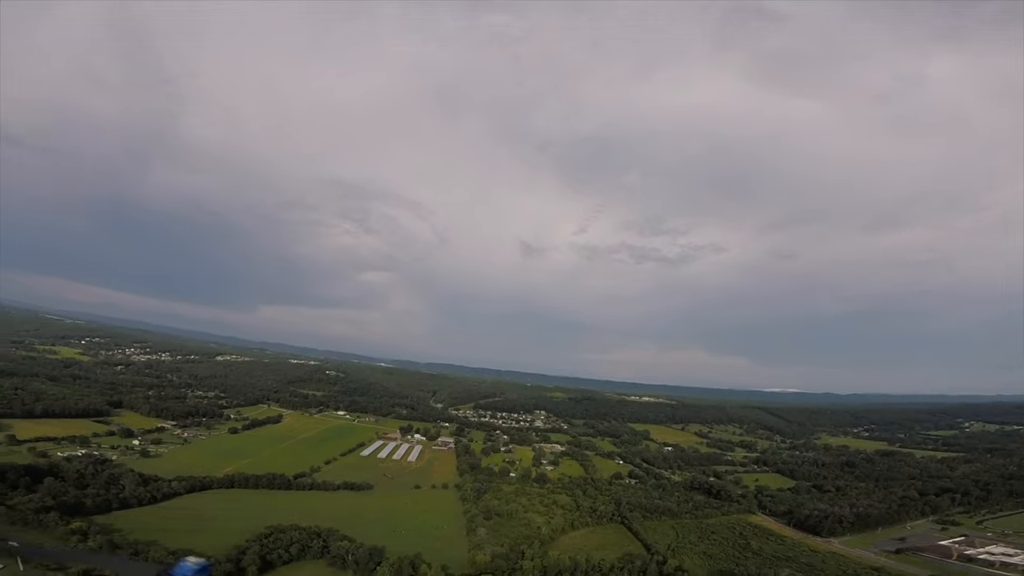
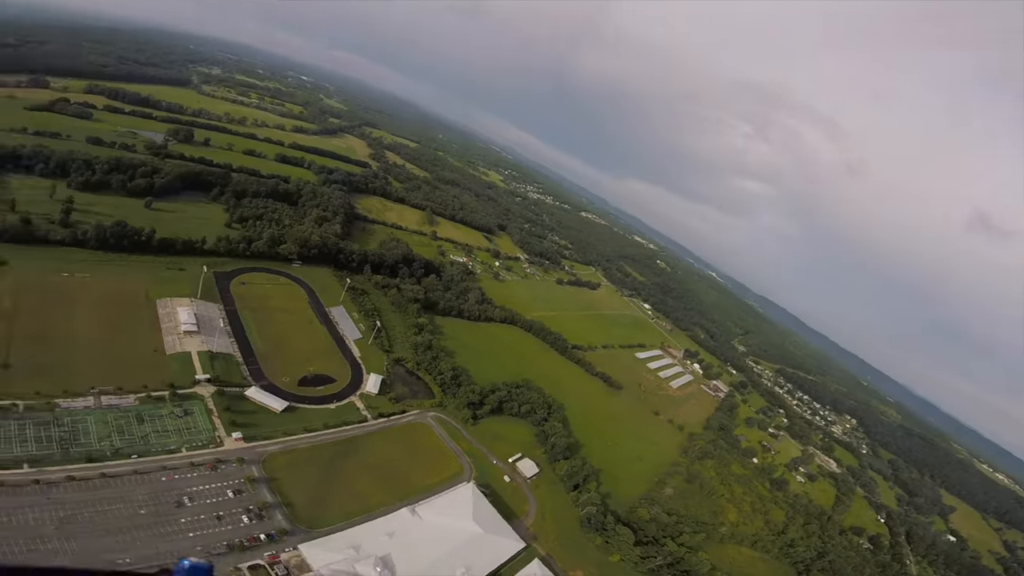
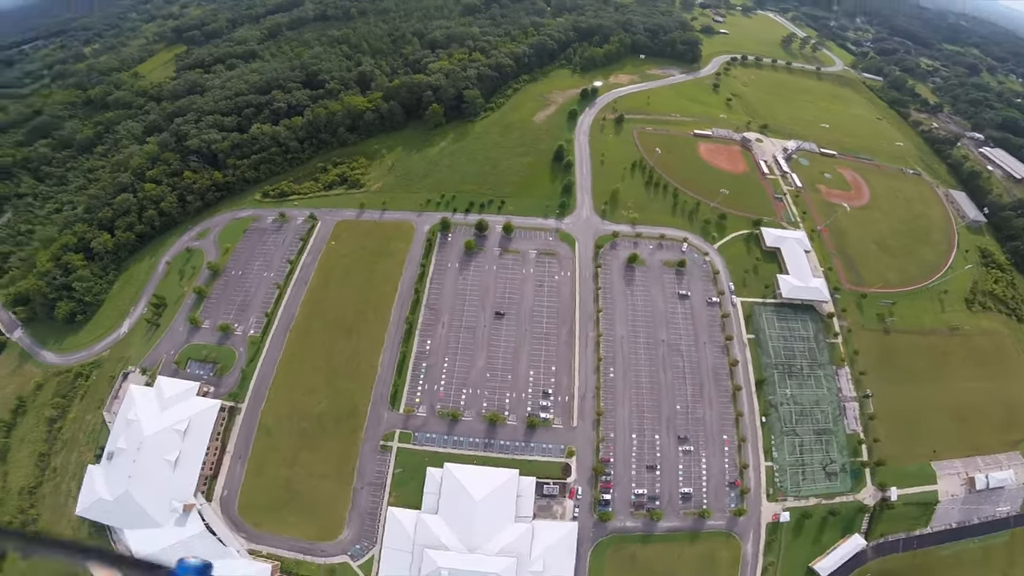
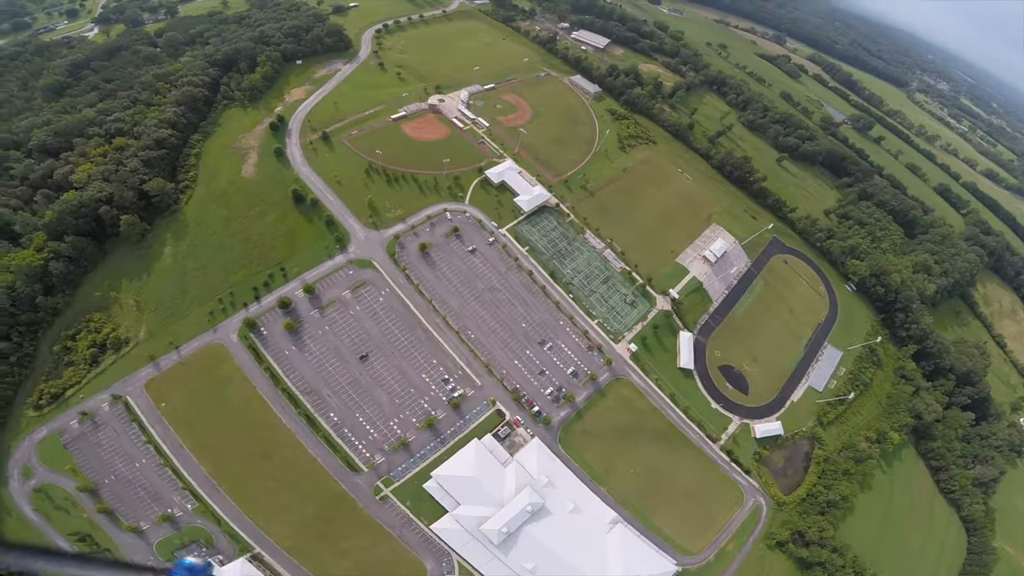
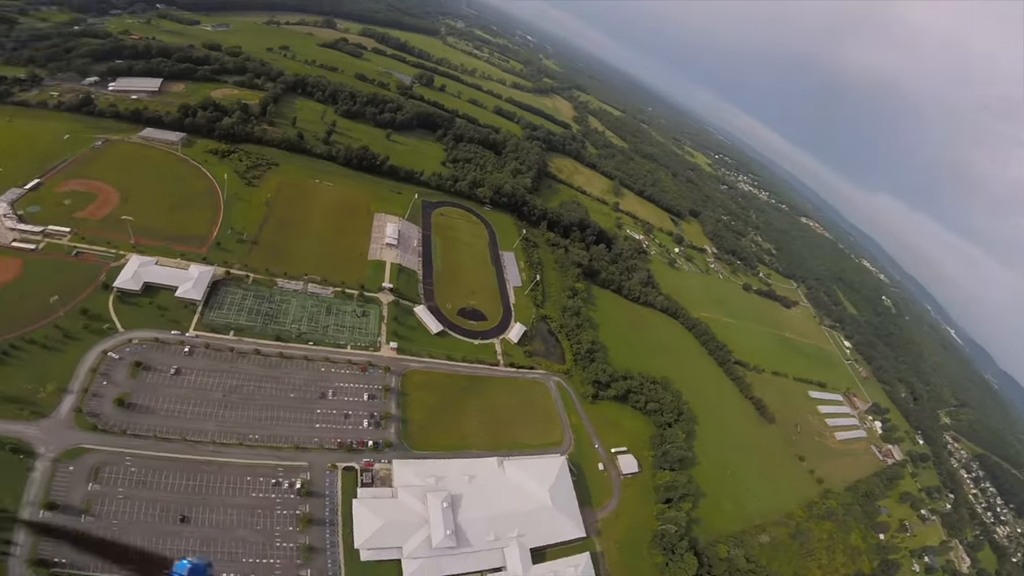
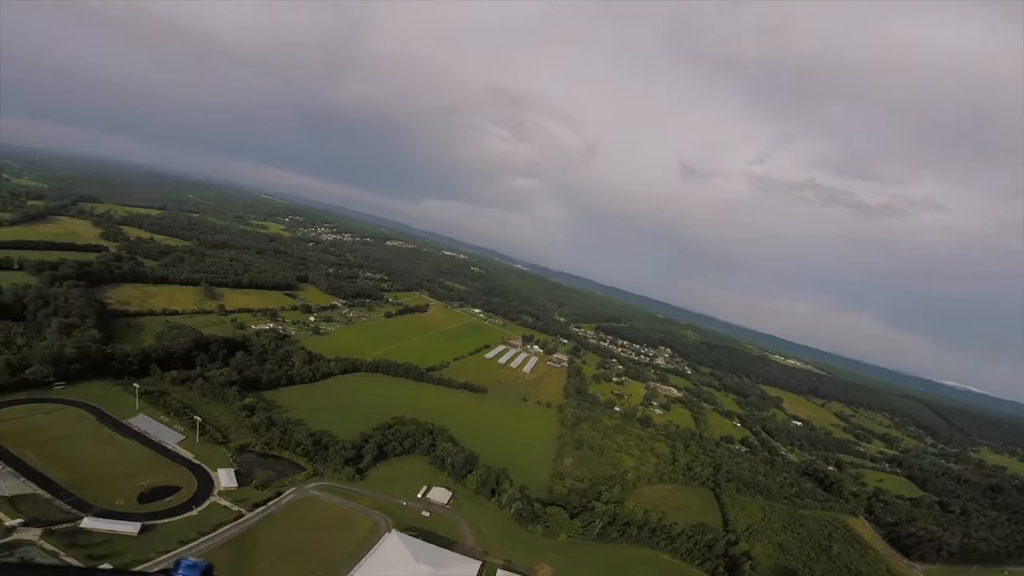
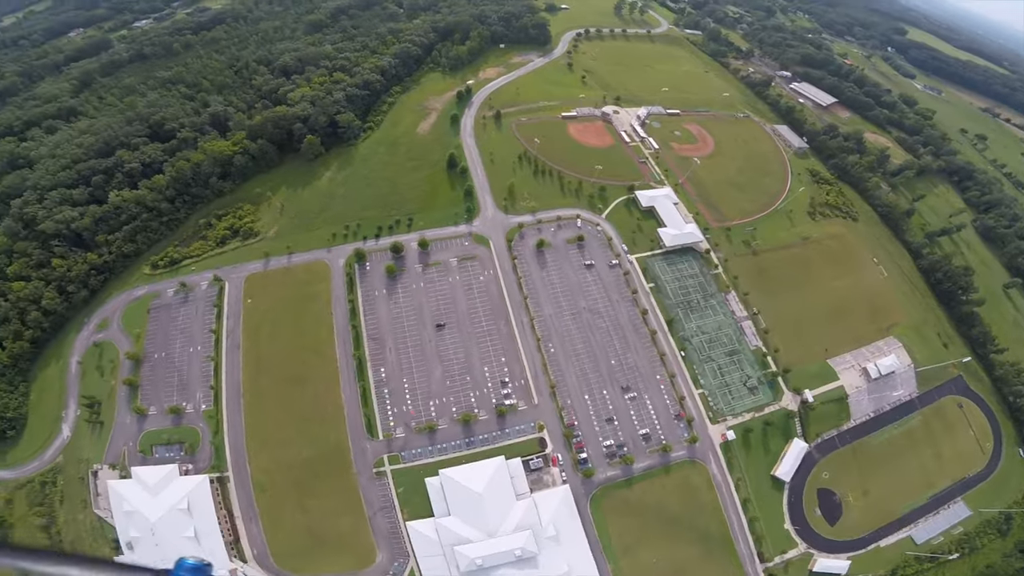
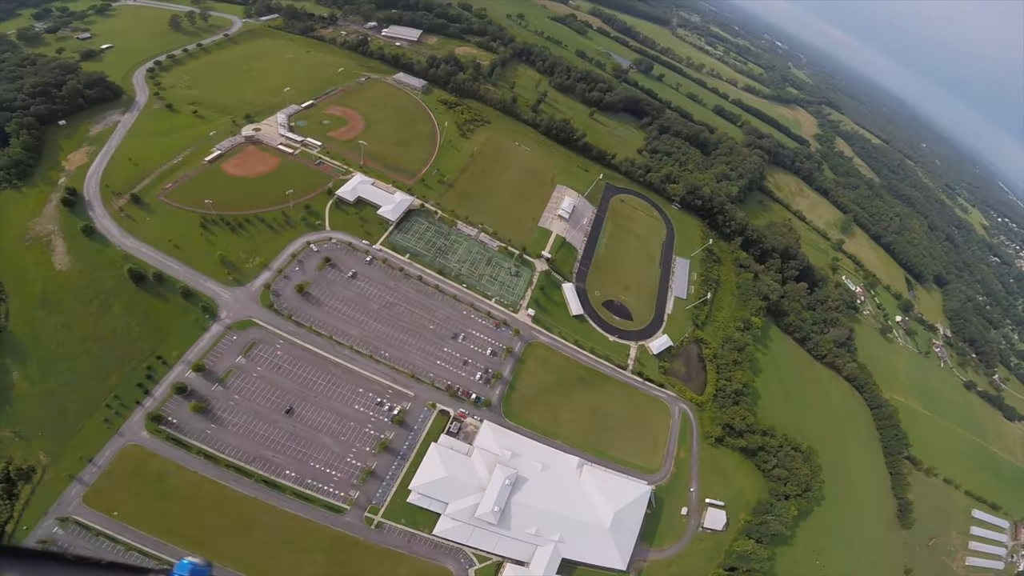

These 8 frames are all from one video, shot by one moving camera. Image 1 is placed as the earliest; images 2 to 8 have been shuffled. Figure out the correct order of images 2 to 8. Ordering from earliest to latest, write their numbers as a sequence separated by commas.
6, 2, 5, 8, 4, 7, 3
